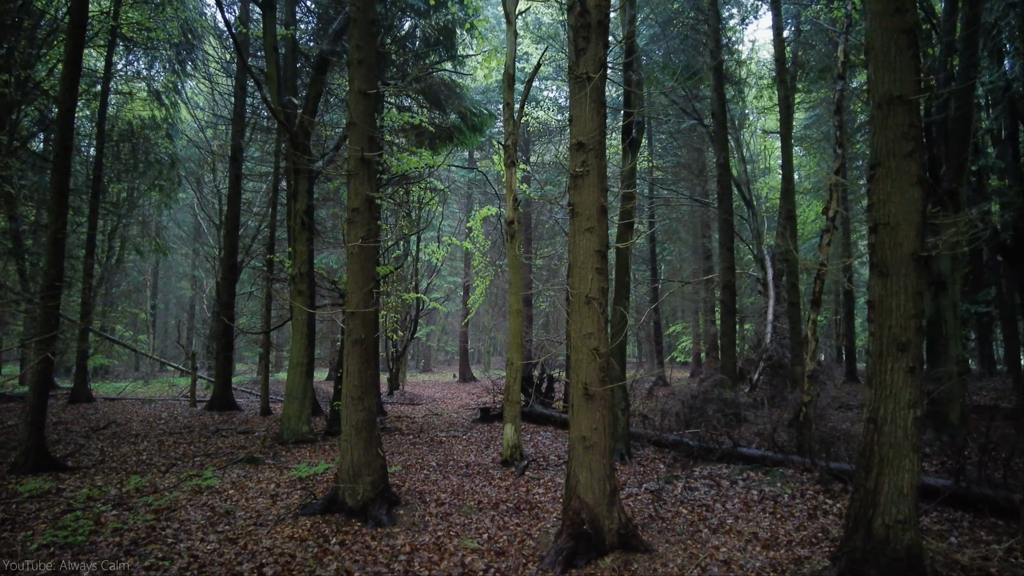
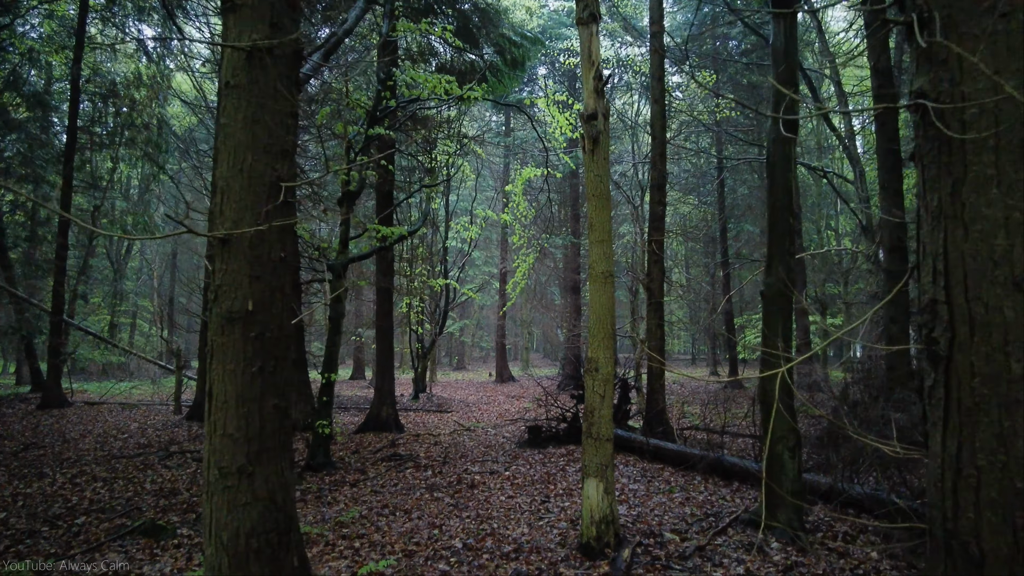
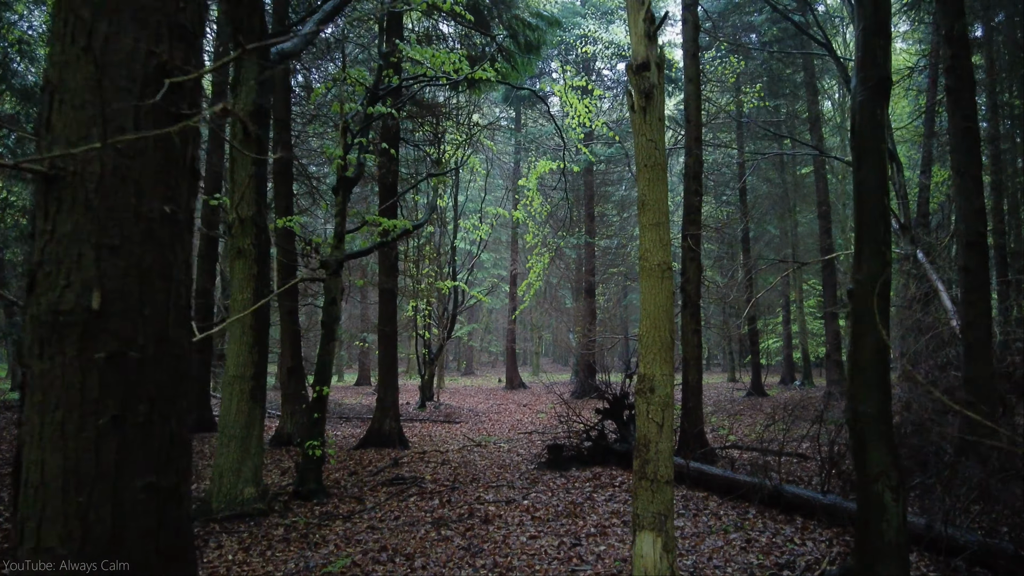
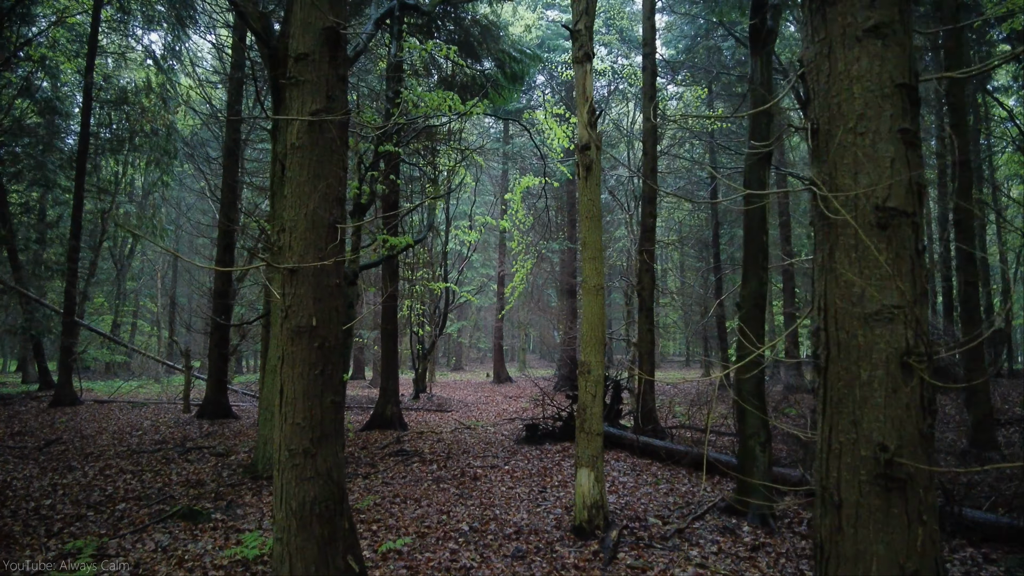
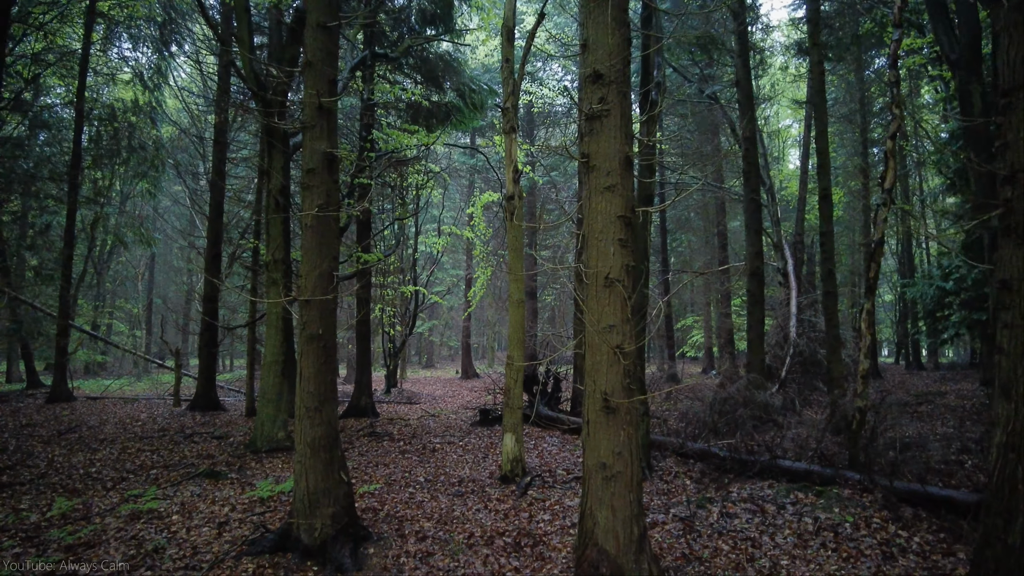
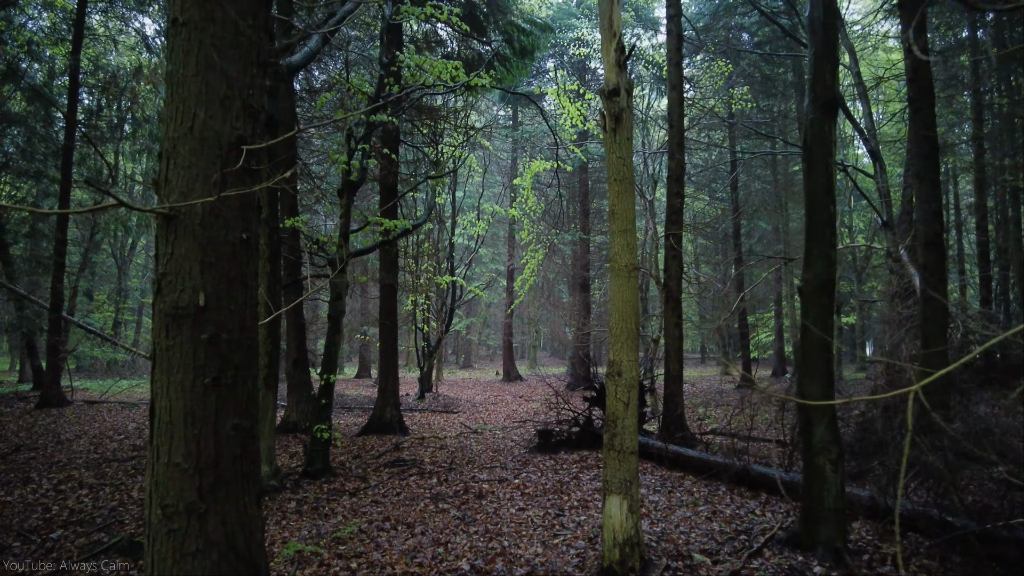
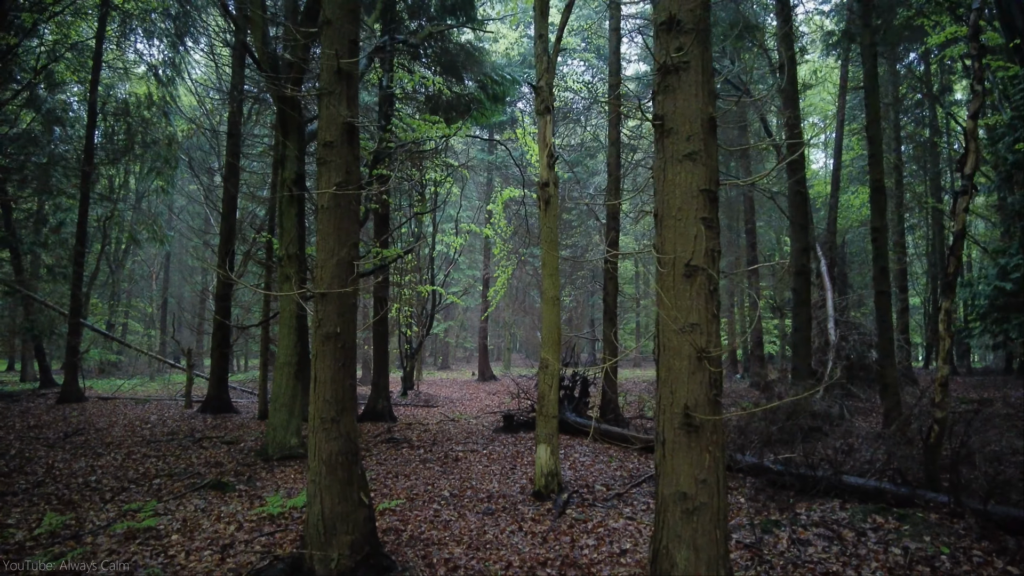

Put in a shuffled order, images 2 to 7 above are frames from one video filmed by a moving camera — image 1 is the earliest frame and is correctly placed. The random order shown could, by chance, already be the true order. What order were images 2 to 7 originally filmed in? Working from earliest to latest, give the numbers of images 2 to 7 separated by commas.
5, 7, 4, 2, 6, 3
